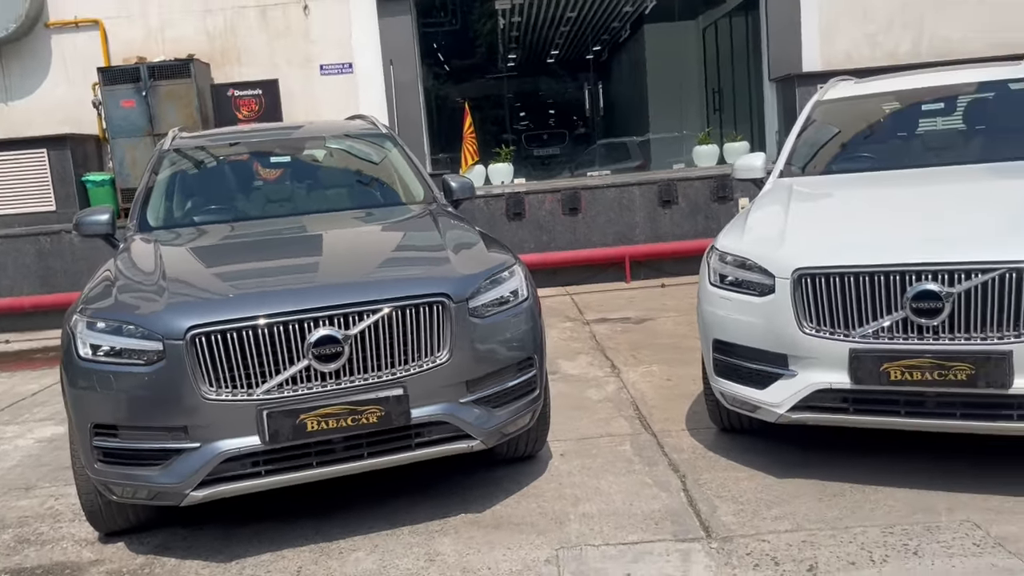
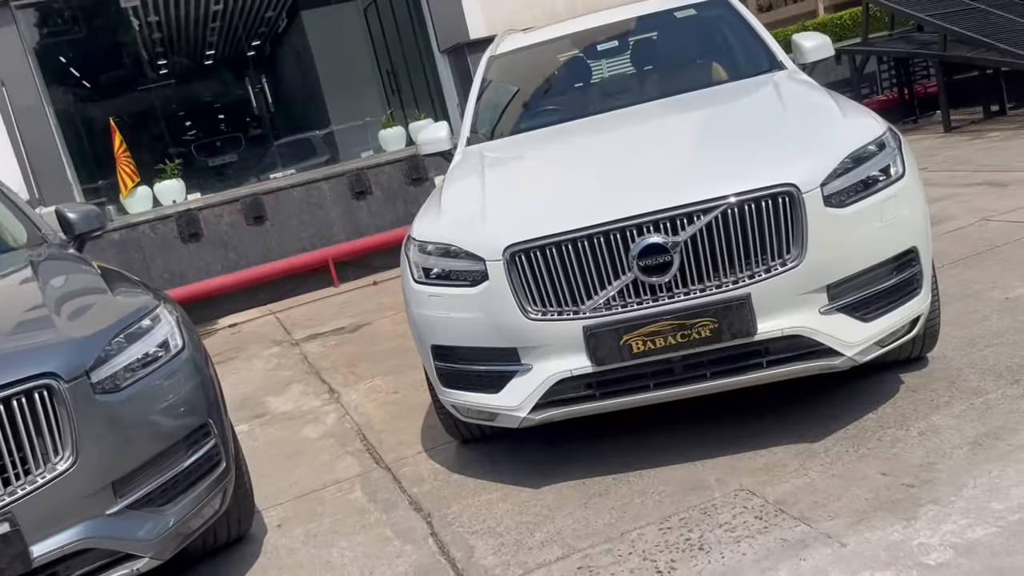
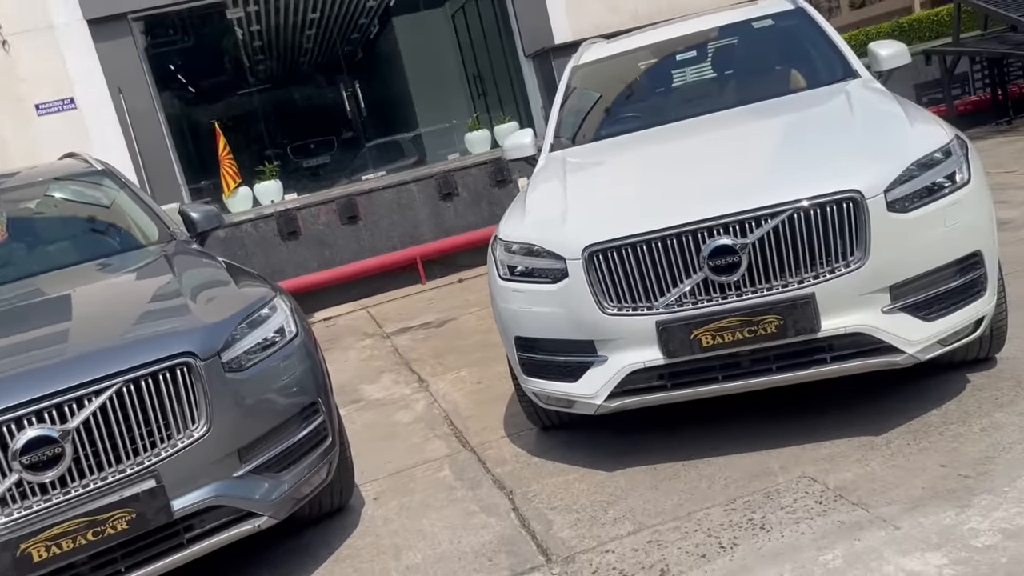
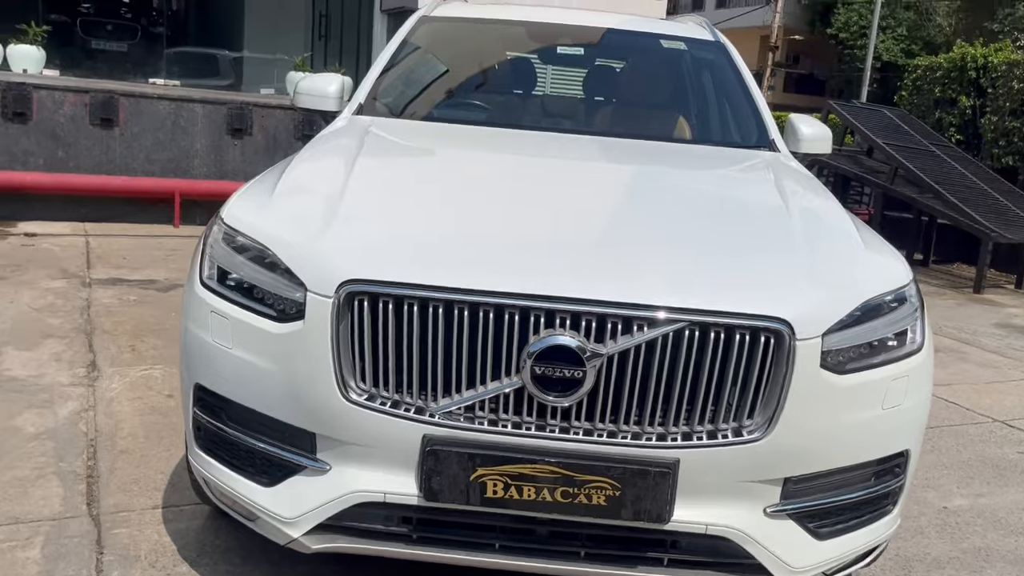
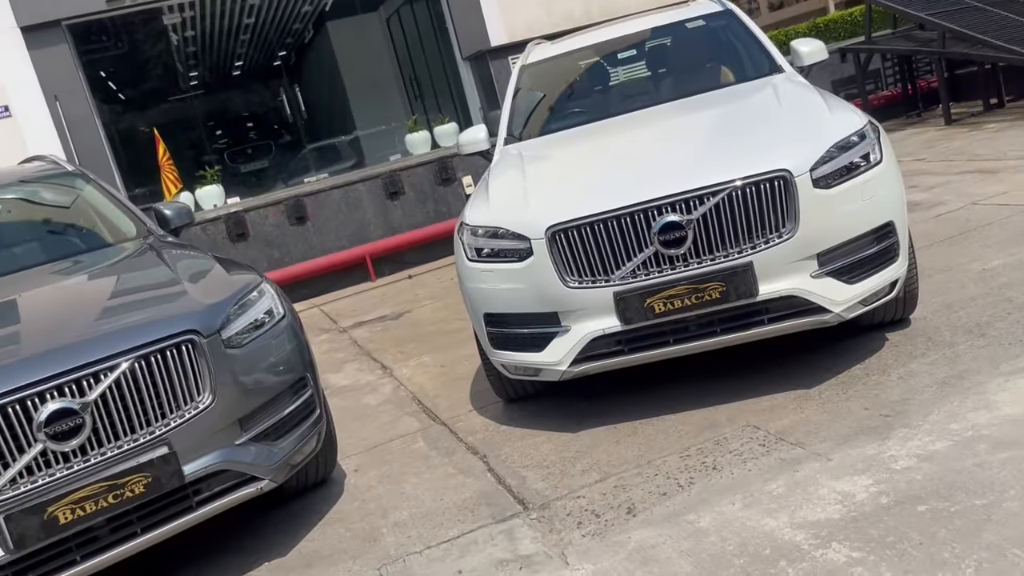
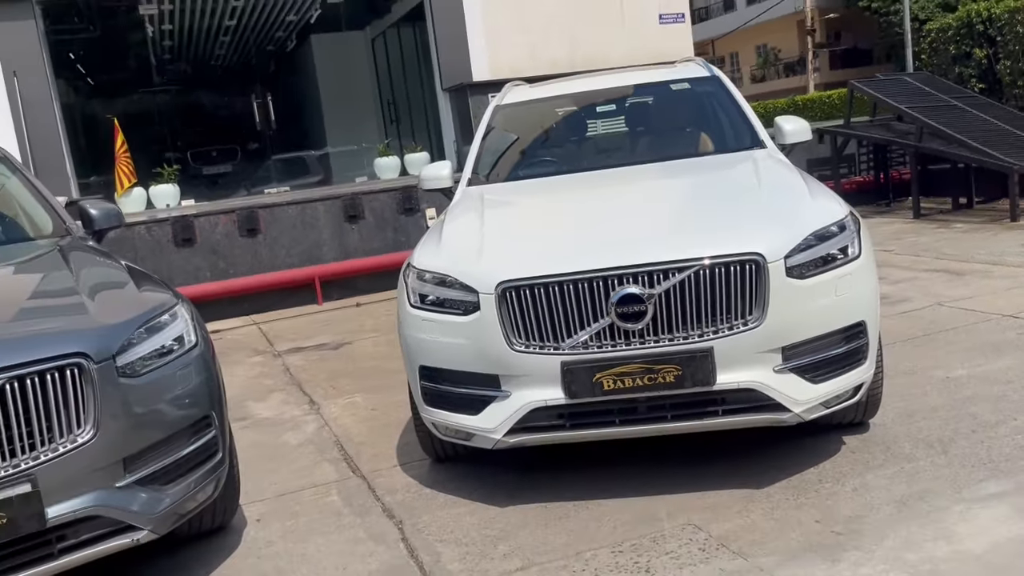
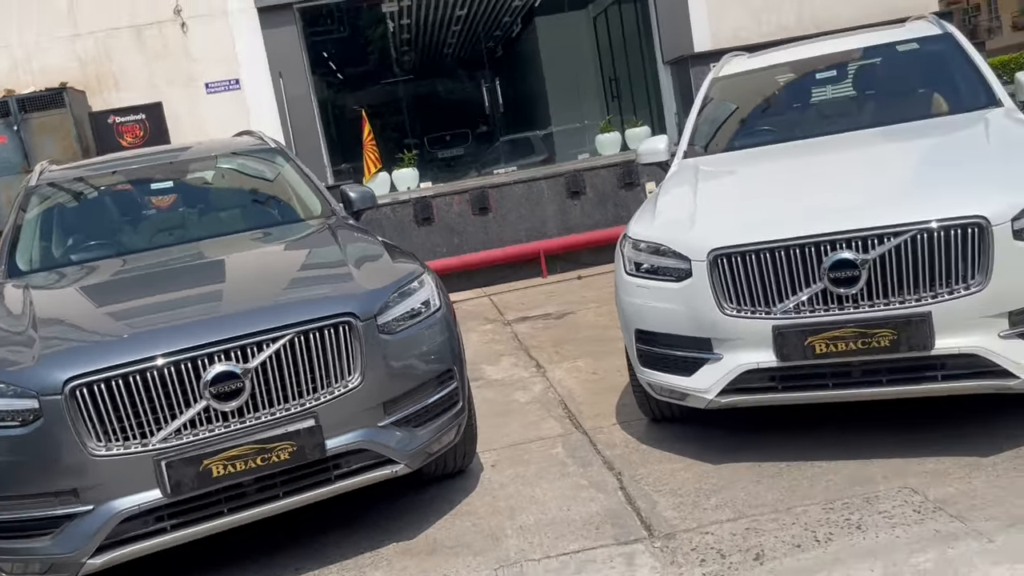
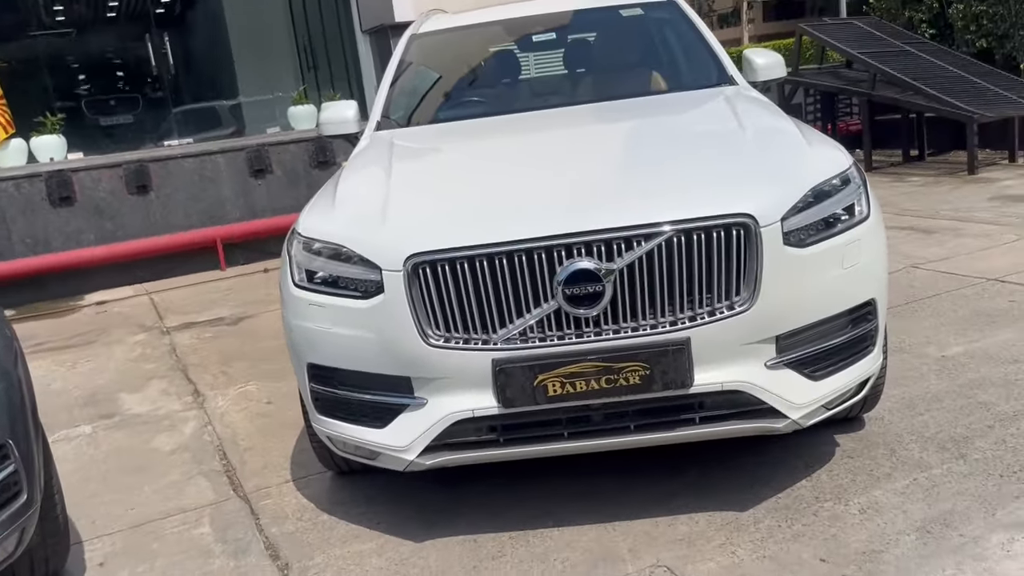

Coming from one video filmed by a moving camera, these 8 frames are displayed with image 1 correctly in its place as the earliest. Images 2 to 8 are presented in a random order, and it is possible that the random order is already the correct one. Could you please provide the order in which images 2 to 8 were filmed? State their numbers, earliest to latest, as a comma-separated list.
7, 3, 2, 8, 4, 6, 5
